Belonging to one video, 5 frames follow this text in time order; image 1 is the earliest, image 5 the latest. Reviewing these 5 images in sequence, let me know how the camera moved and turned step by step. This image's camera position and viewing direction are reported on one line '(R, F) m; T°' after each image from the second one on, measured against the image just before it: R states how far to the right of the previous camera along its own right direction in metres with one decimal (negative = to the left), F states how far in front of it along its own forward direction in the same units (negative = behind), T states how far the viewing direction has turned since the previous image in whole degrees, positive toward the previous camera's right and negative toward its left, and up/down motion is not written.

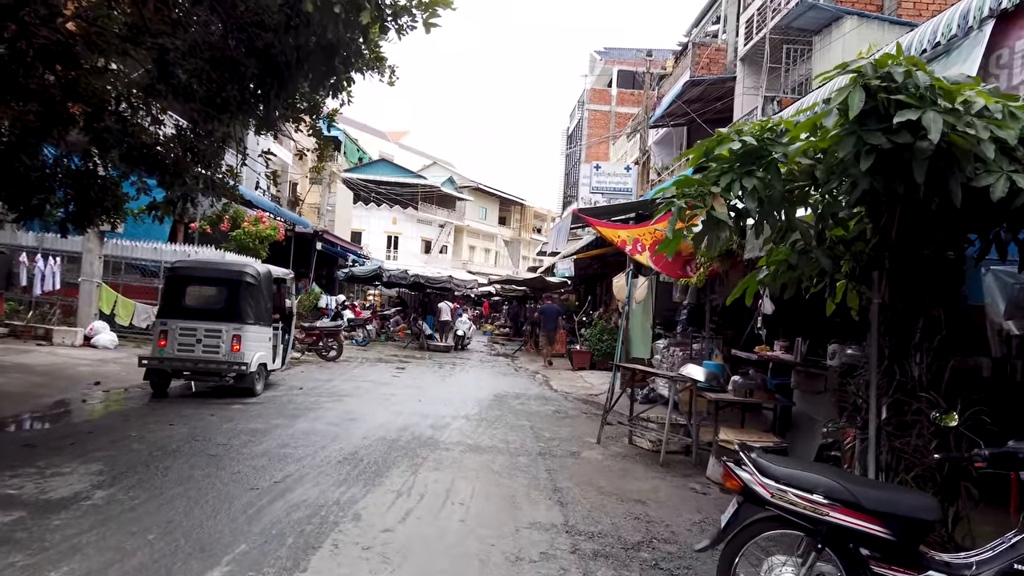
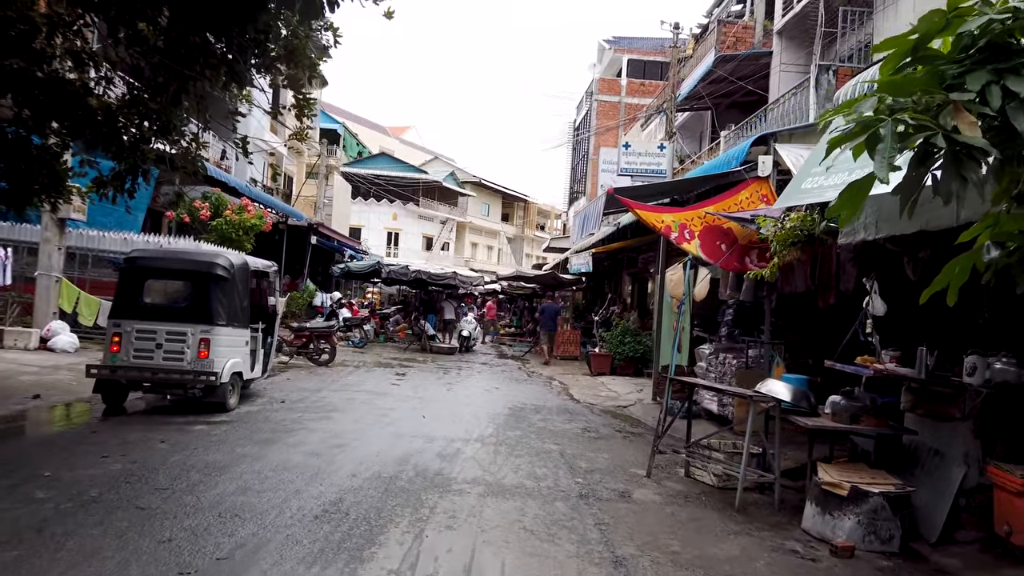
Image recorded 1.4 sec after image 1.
(-0.2, +1.6) m; 0°
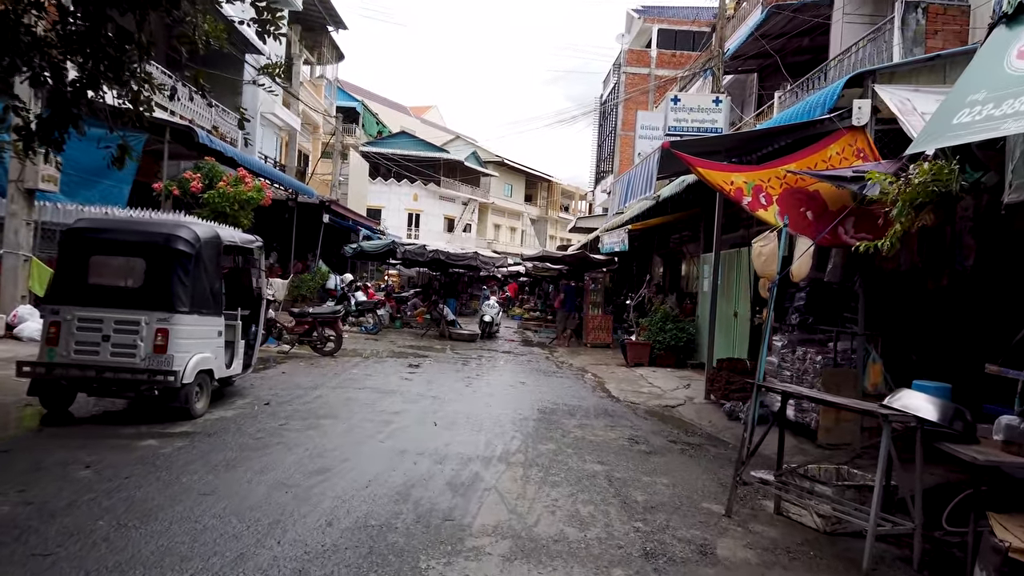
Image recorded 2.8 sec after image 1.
(-0.1, +1.5) m; -2°
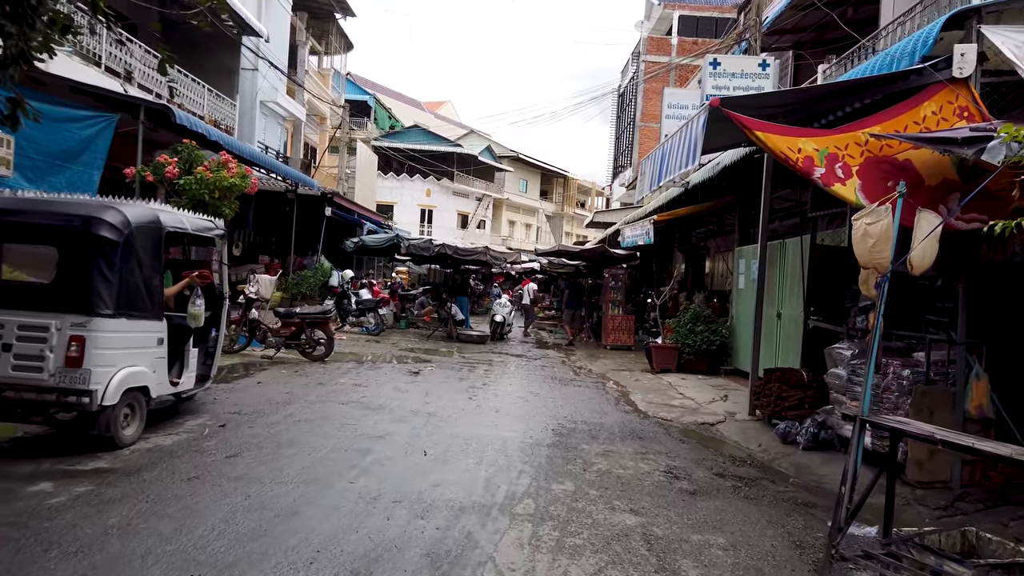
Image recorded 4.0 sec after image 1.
(+0.1, +1.3) m; -1°
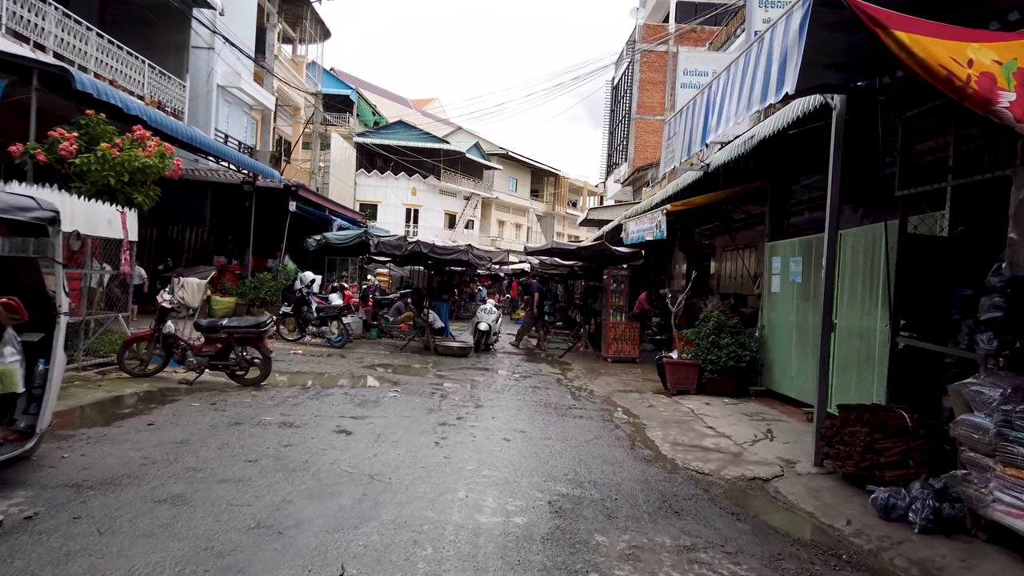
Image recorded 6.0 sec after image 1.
(+0.1, +2.1) m; +1°
